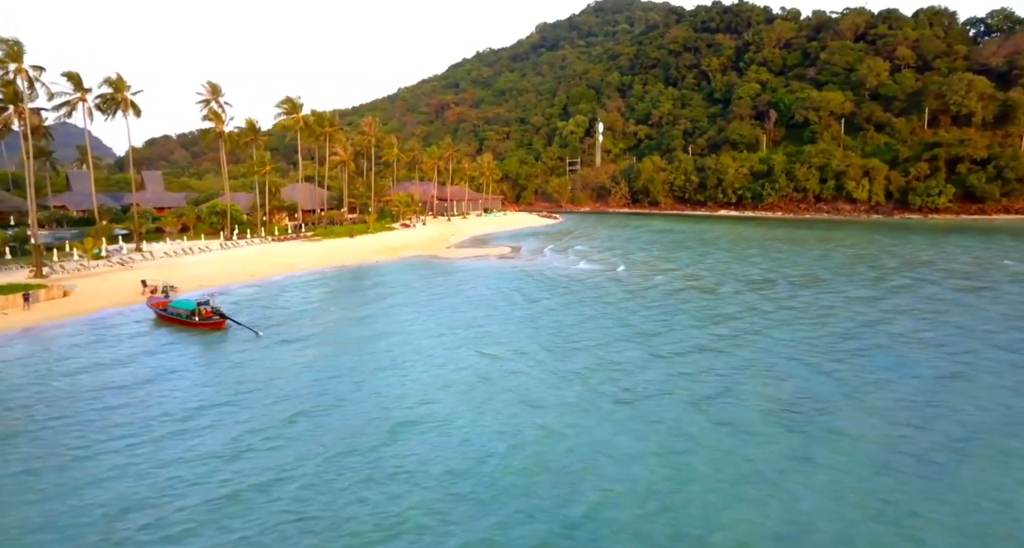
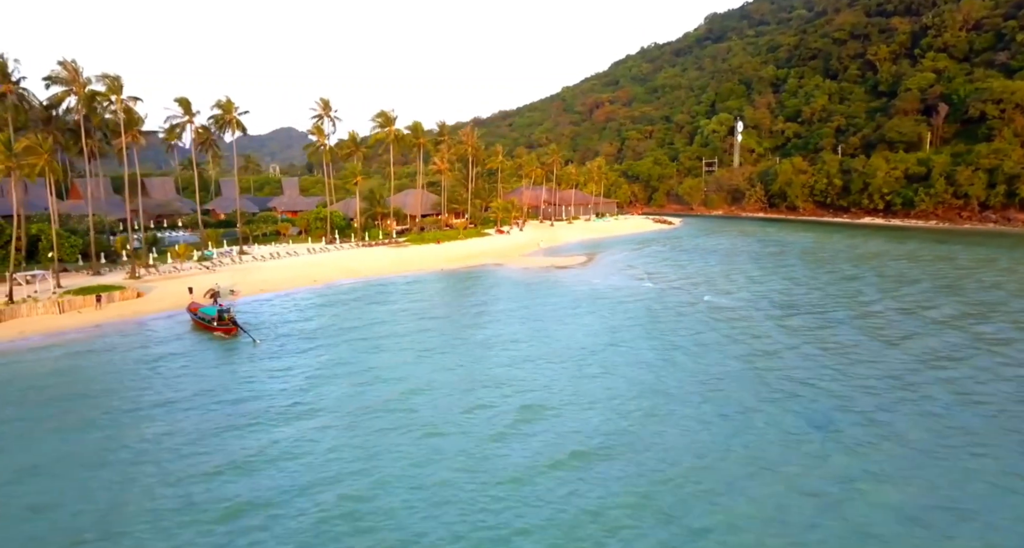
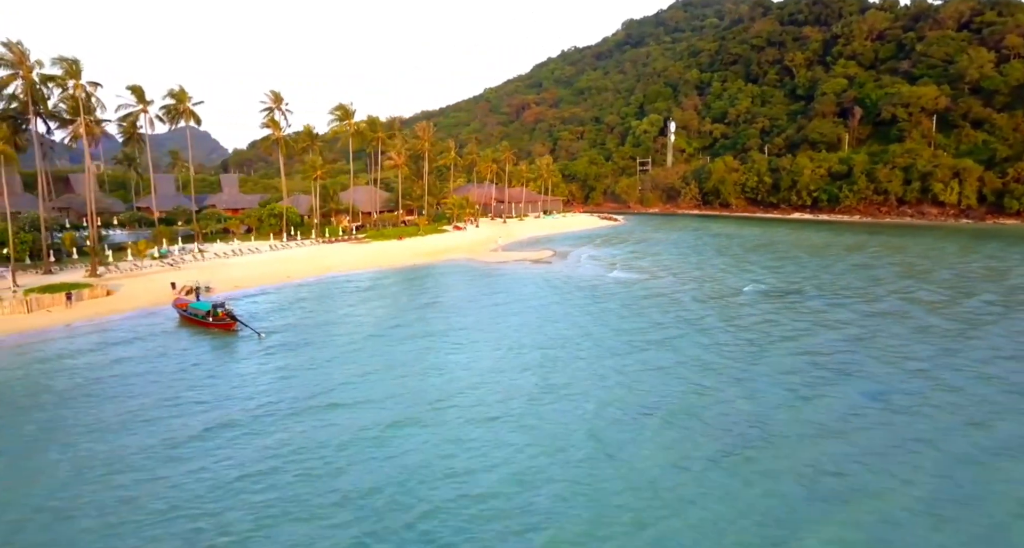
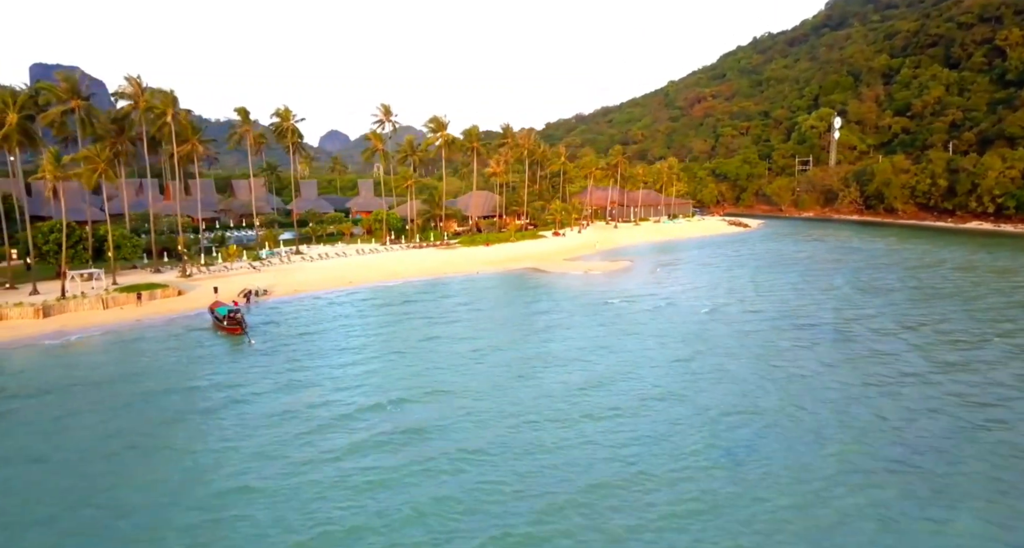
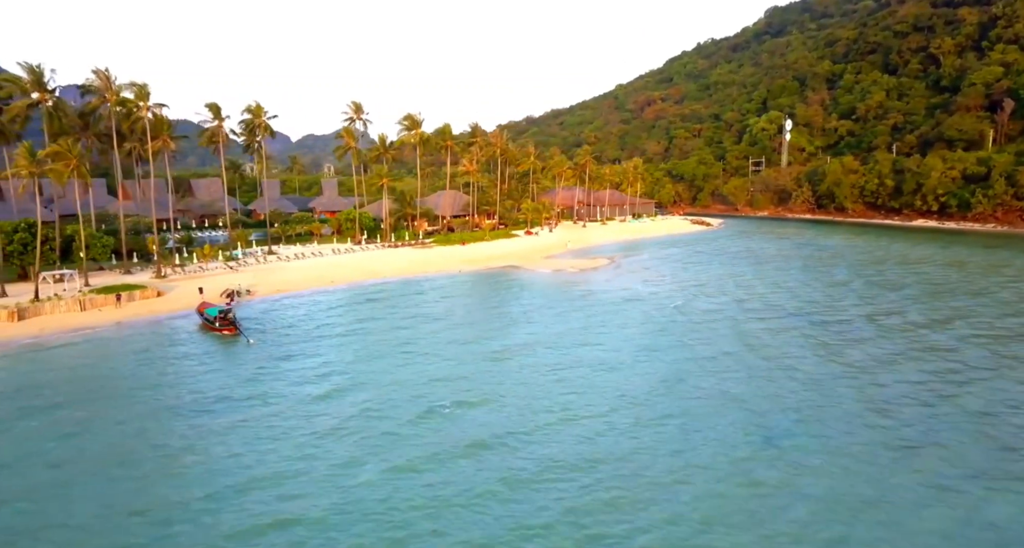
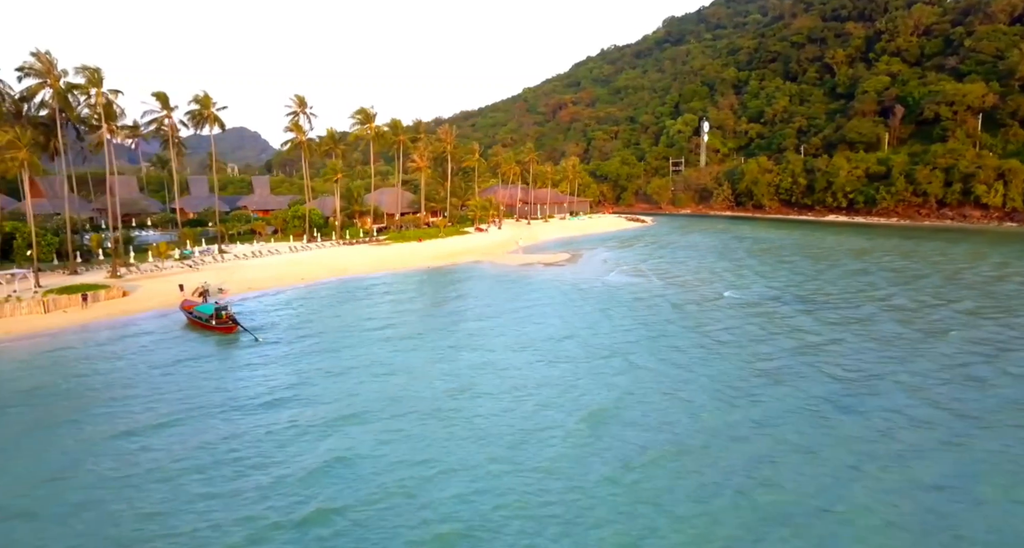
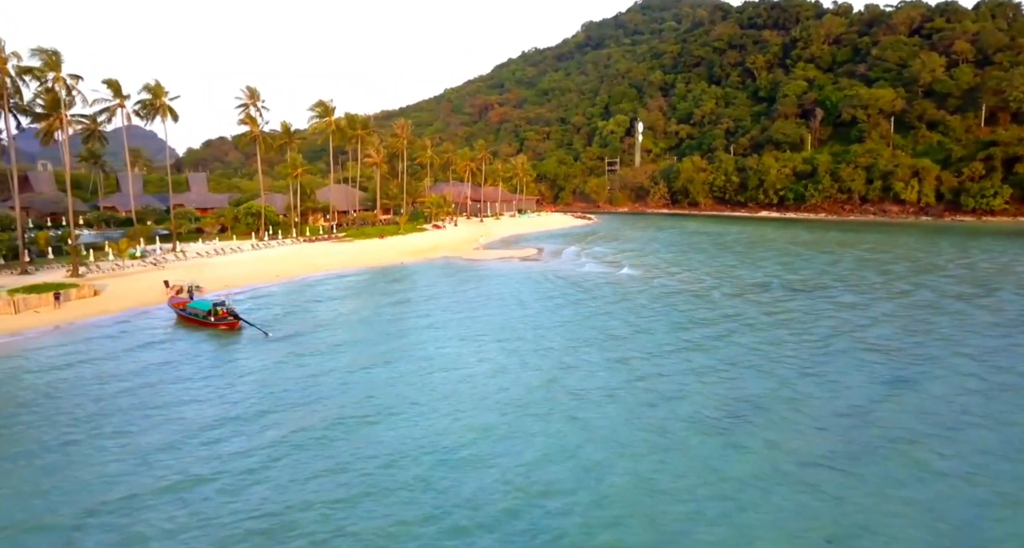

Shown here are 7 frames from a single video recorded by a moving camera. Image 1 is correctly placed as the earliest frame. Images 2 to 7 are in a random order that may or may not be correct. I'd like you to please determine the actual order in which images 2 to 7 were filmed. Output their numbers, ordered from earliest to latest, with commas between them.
7, 3, 6, 2, 5, 4
